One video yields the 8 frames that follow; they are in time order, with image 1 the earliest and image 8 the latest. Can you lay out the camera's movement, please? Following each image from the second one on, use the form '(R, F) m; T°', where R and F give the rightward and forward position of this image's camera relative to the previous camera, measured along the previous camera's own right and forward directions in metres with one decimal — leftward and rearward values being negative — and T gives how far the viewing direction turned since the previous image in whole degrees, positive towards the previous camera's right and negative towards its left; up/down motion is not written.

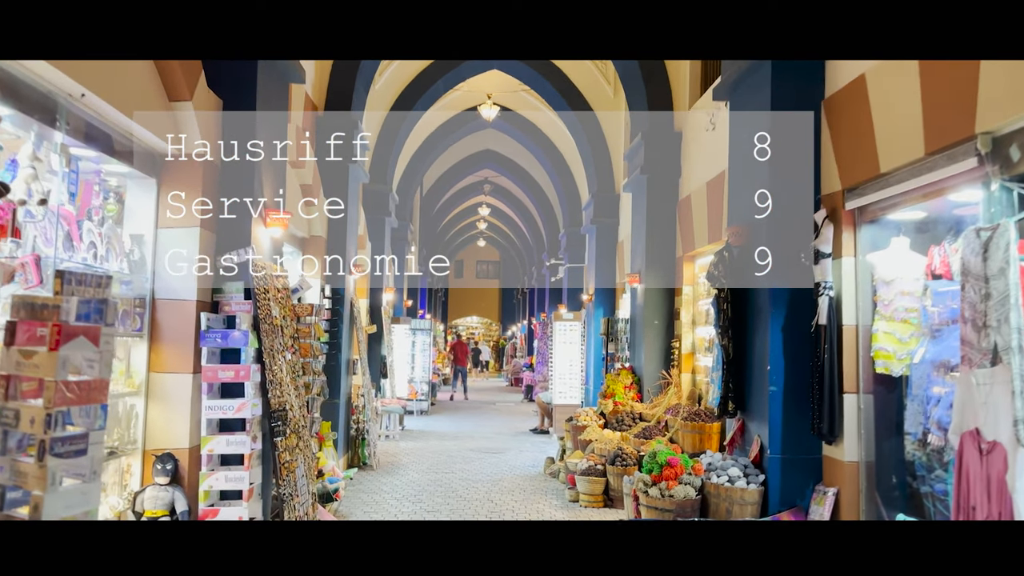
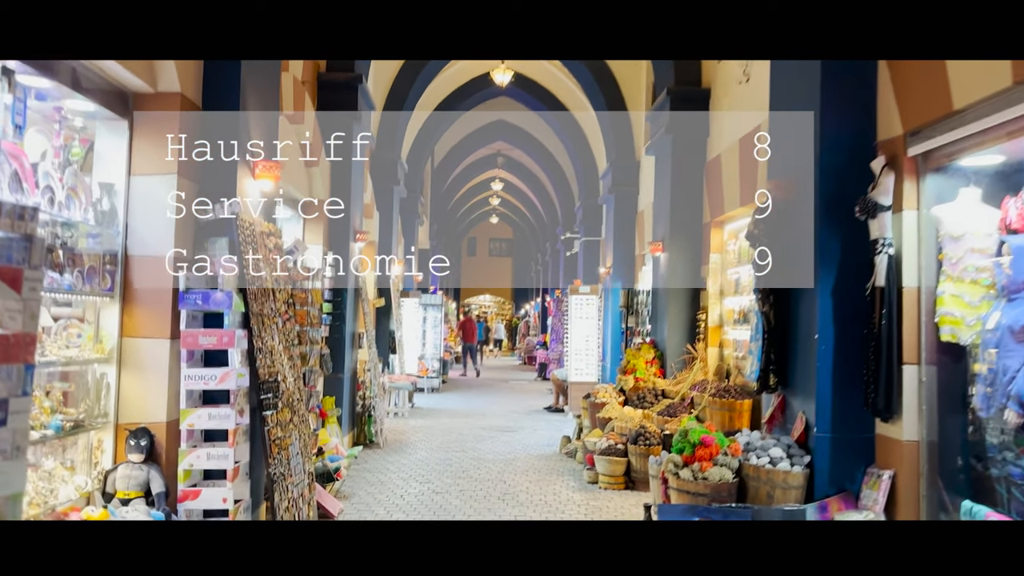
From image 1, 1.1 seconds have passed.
(0.0, +0.6) m; -1°
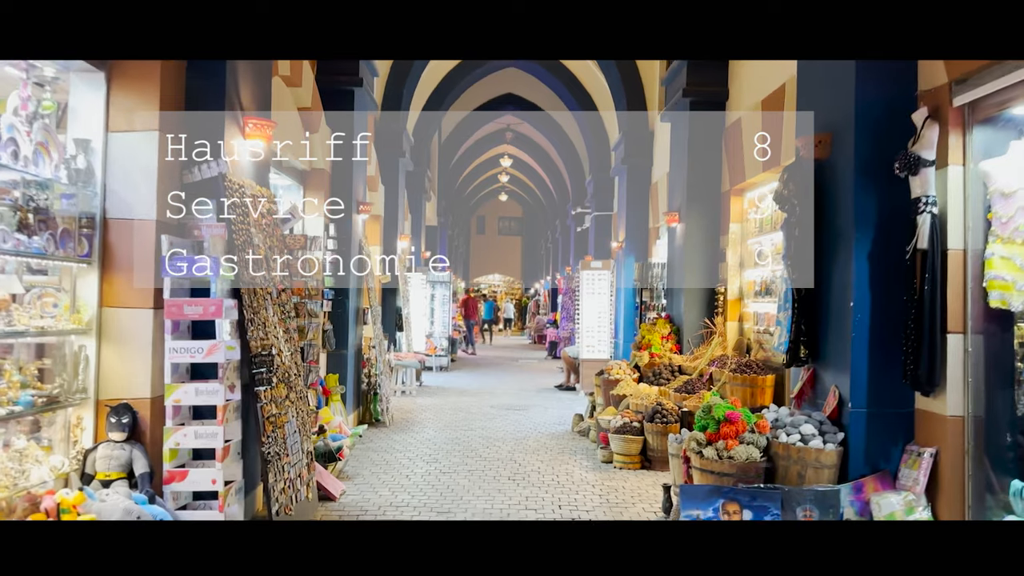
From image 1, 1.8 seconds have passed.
(0.0, +0.4) m; -1°
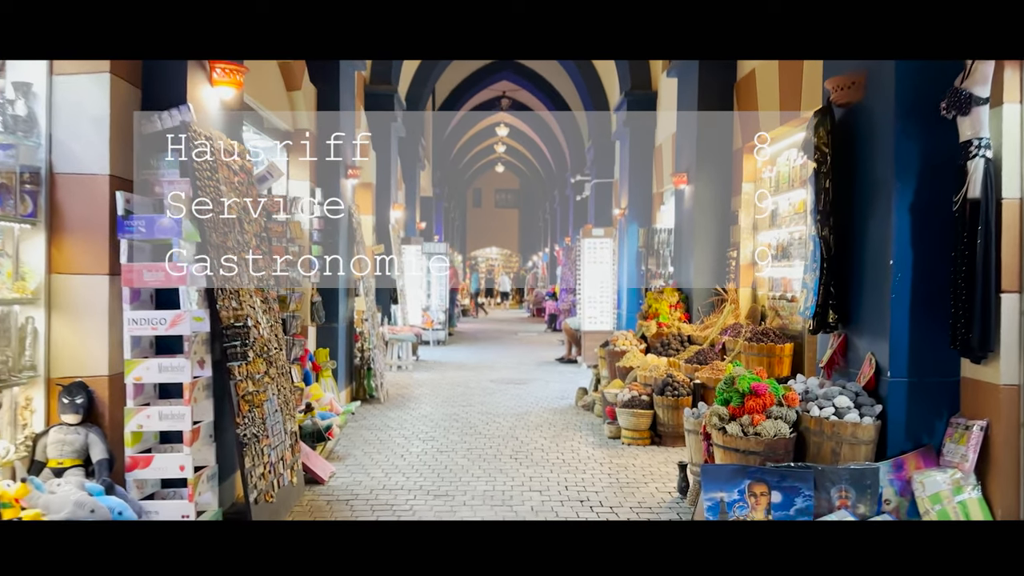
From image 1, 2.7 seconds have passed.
(0.0, +0.5) m; 0°
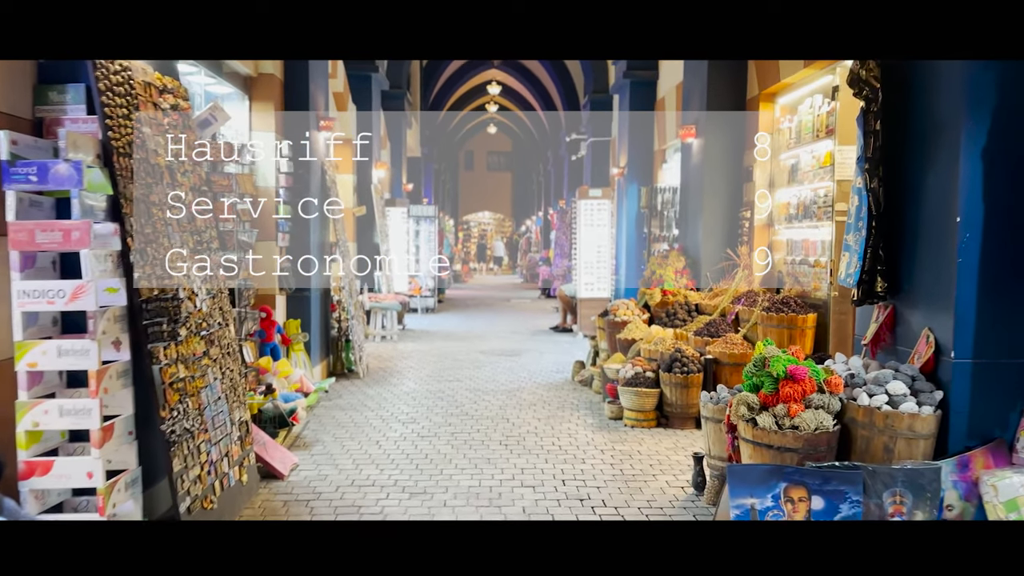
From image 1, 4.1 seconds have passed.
(0.0, +0.7) m; 0°
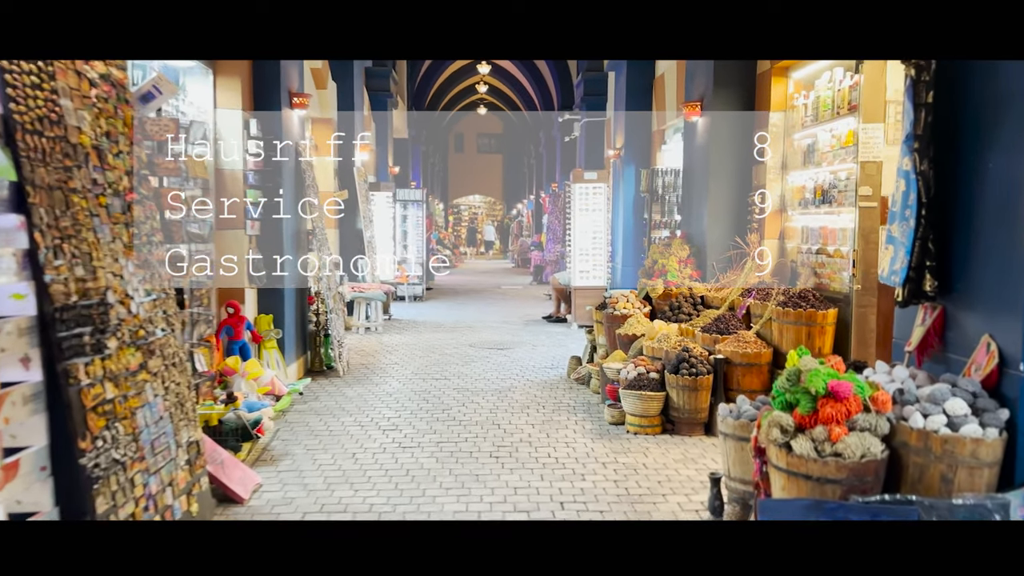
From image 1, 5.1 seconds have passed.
(0.0, +0.6) m; +1°
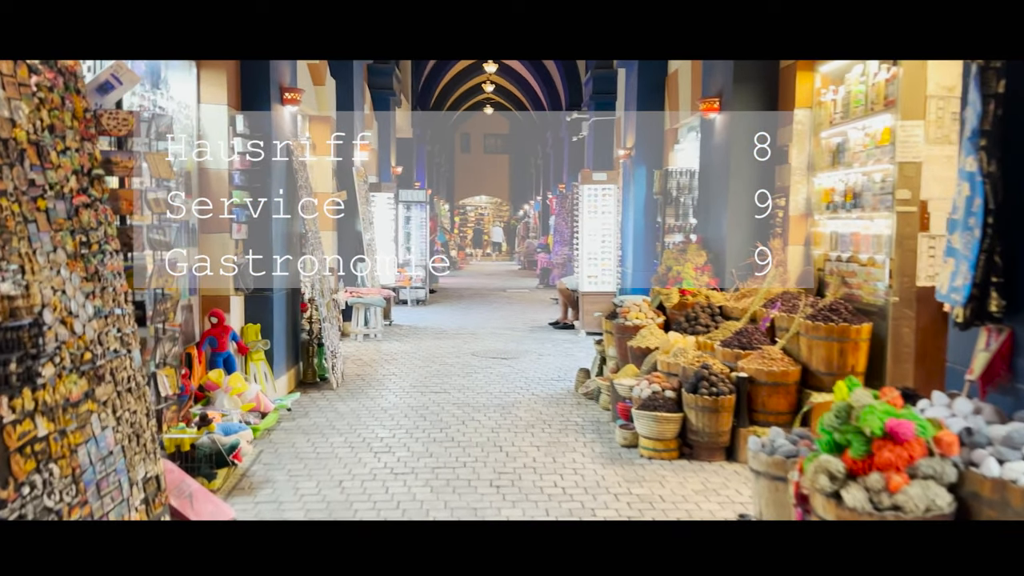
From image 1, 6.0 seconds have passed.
(0.0, +0.4) m; 0°
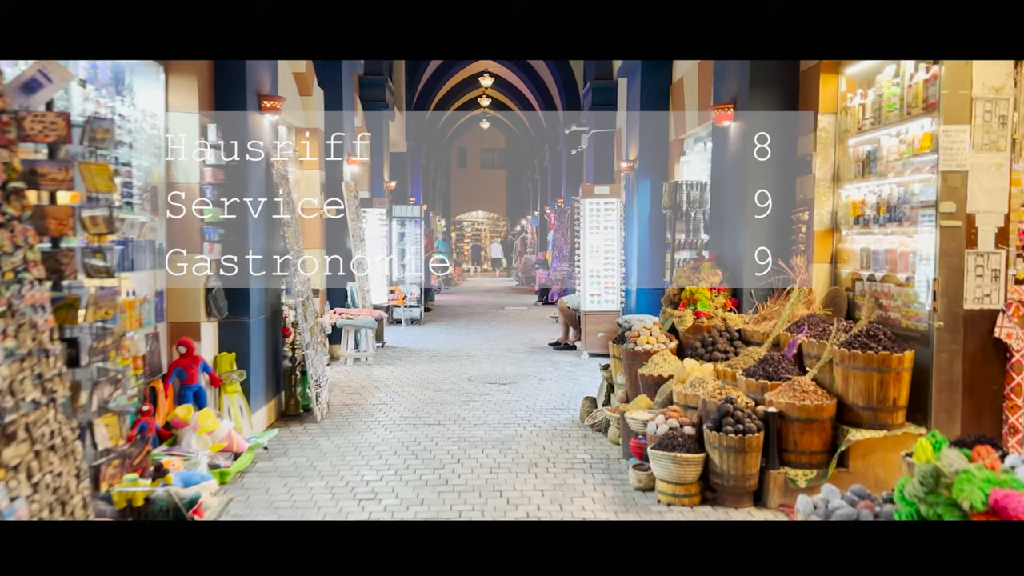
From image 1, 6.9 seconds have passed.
(0.0, +0.5) m; 0°
